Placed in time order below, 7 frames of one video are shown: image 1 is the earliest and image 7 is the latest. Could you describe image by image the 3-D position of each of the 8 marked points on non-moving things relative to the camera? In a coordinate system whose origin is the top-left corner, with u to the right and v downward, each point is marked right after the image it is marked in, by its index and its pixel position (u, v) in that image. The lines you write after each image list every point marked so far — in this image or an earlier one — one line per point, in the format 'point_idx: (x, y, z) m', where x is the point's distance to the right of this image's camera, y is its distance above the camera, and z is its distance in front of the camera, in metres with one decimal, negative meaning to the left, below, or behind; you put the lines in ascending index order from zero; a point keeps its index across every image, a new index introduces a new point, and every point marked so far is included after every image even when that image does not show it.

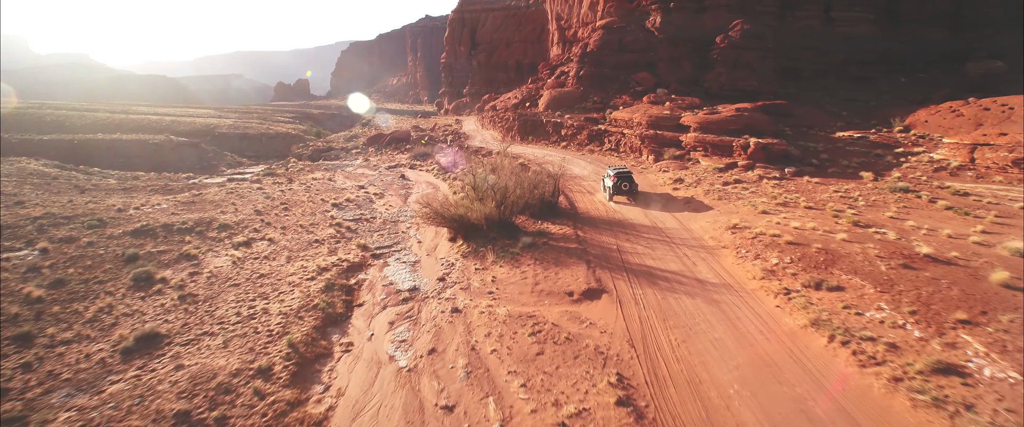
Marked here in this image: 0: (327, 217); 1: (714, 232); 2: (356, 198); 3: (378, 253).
0: (-5.1, -0.1, +14.9) m
1: (+4.0, -0.4, +10.9) m
2: (-5.2, +0.5, +18.2) m
3: (-3.0, -0.9, +12.0) m
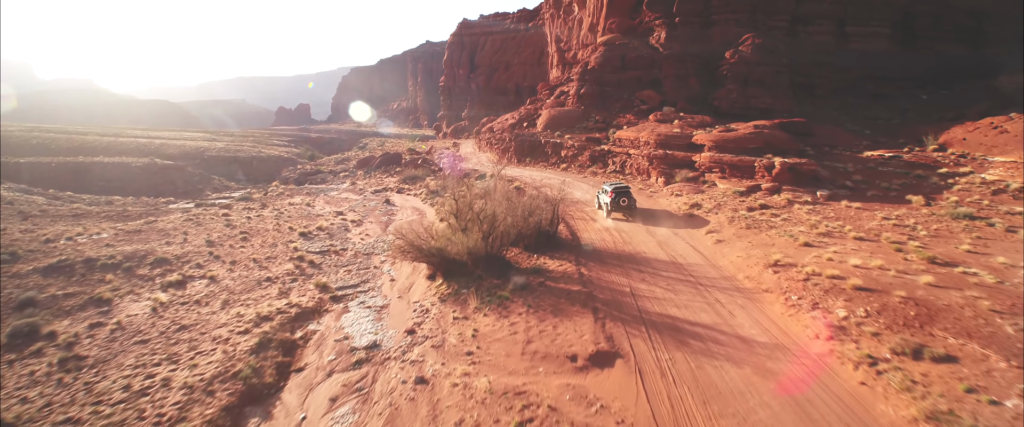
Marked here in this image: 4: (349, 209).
0: (-5.3, -0.8, +12.9) m
1: (+3.8, -0.9, +8.8) m
2: (-5.4, -0.4, +16.2) m
3: (-3.2, -1.5, +9.9) m
4: (-6.0, +0.1, +19.9) m
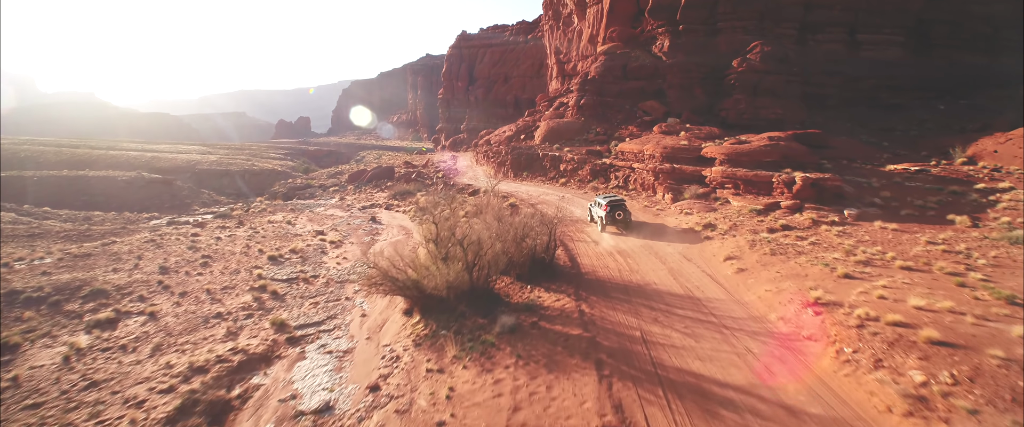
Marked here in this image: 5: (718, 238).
0: (-5.5, -1.3, +11.4) m
1: (+3.7, -1.3, +7.3) m
2: (-5.6, -0.9, +14.7) m
3: (-3.3, -1.9, +8.5) m
4: (-6.1, -0.5, +18.5) m
5: (+4.4, -0.5, +11.6) m
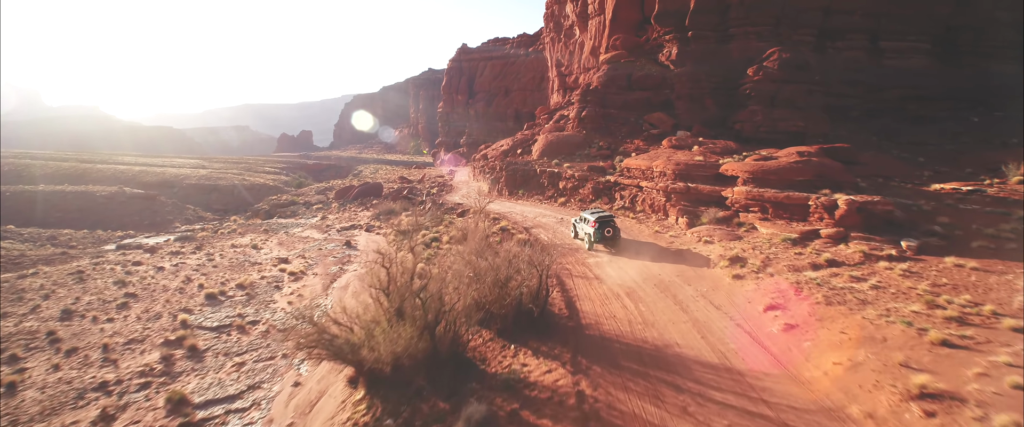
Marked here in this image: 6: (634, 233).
0: (-5.7, -1.9, +9.3) m
1: (+3.4, -1.7, +5.1) m
2: (-5.8, -1.6, +12.5) m
3: (-3.6, -2.4, +6.3) m
4: (-6.4, -1.2, +16.3) m
5: (+4.1, -1.1, +9.4) m
6: (+3.2, -0.5, +14.1) m
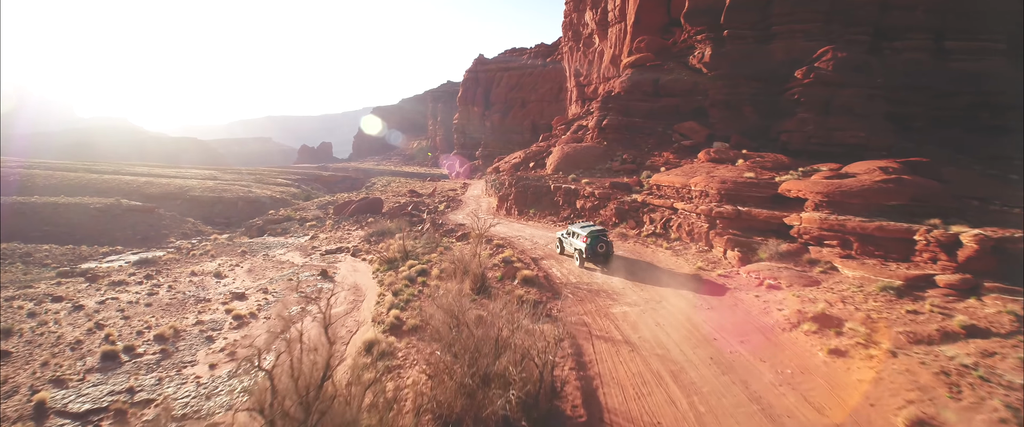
0: (-5.8, -2.3, +6.6) m
1: (+3.1, -2.2, +2.1) m
2: (-5.8, -2.1, +9.9) m
3: (-3.8, -2.7, +3.5) m
4: (-6.2, -1.8, +13.7) m
5: (+4.0, -1.6, +6.4) m
6: (+3.2, -1.2, +11.2) m
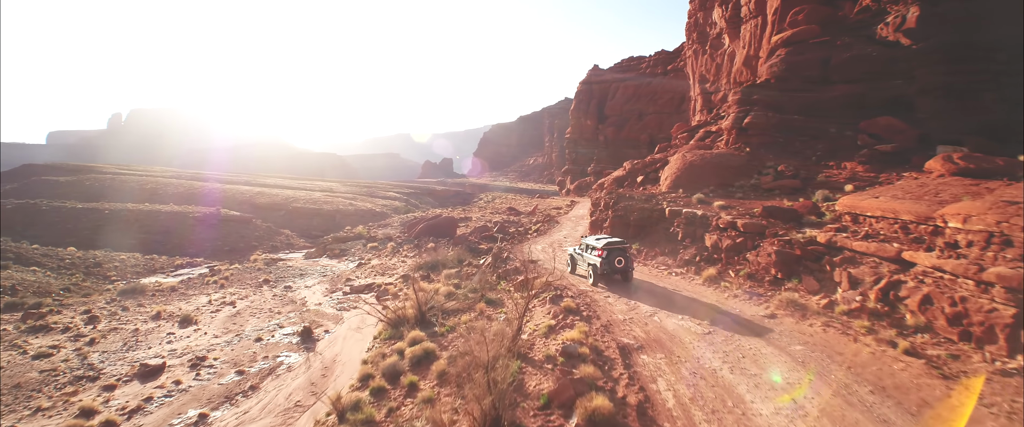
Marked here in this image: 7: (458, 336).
0: (-6.1, -2.5, +2.1) m
1: (+1.7, -2.5, -4.1) m
2: (-5.4, -2.4, +5.3) m
3: (-4.8, -2.9, -1.4) m
4: (-5.0, -2.3, +9.1) m
5: (+3.5, -2.1, -0.1) m
6: (+3.7, -1.8, +4.7) m
7: (-0.8, -1.7, +8.3) m
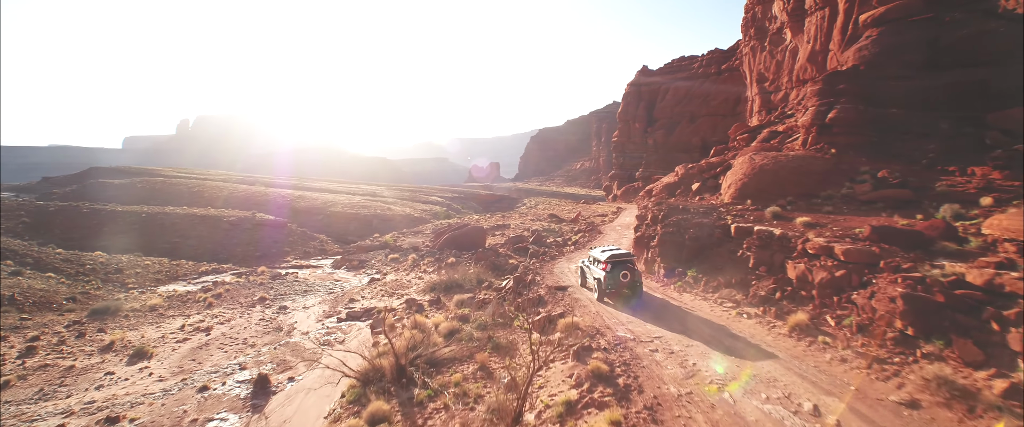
0: (-6.6, -2.7, +0.2) m
1: (+0.7, -2.7, -6.6) m
2: (-5.6, -2.6, +3.4) m
3: (-5.6, -3.1, -3.3) m
4: (-4.9, -2.5, +7.1) m
5: (+2.8, -2.3, -2.8) m
6: (+3.5, -2.1, +2.0) m
7: (-0.7, -2.0, +6.0) m
